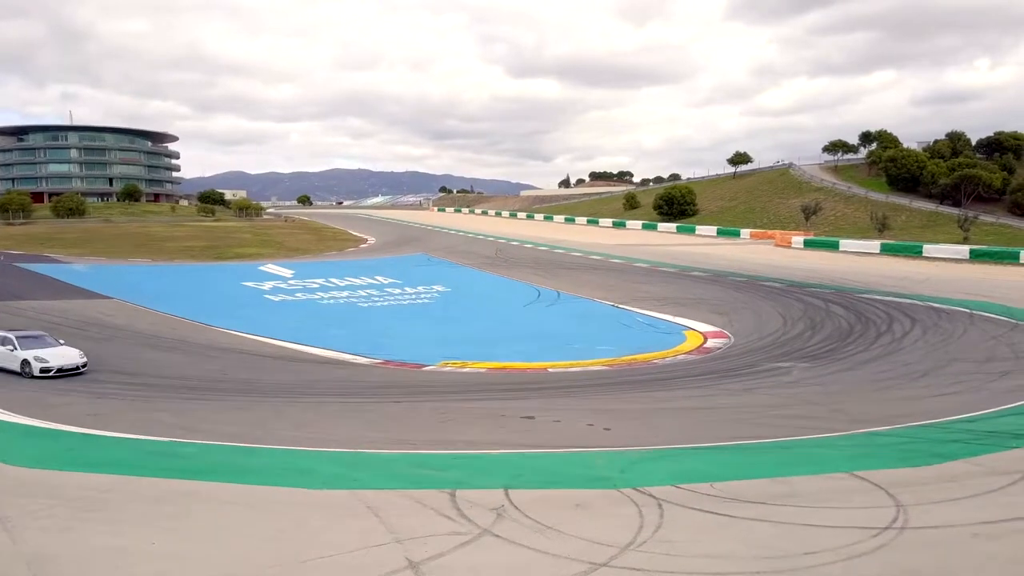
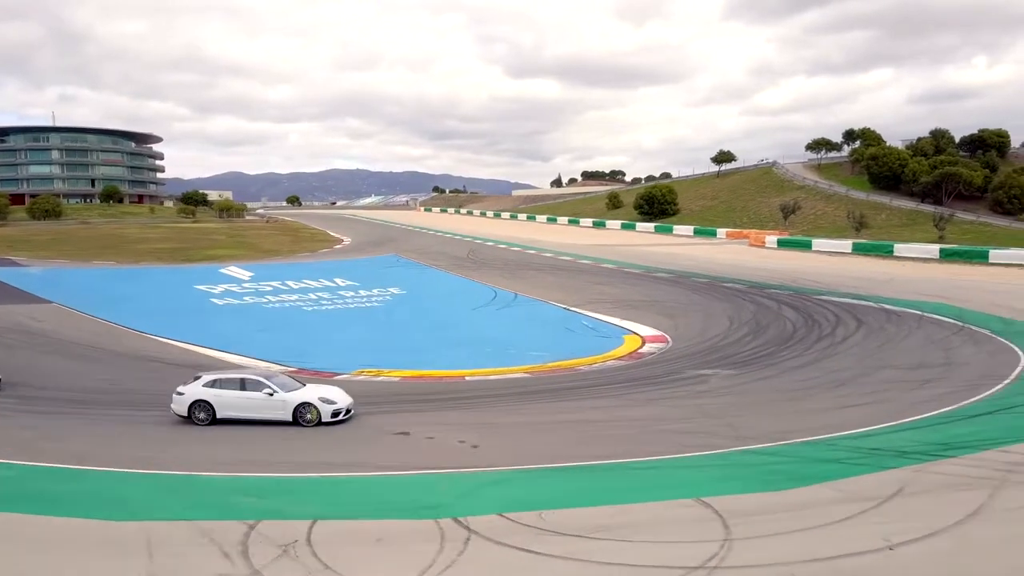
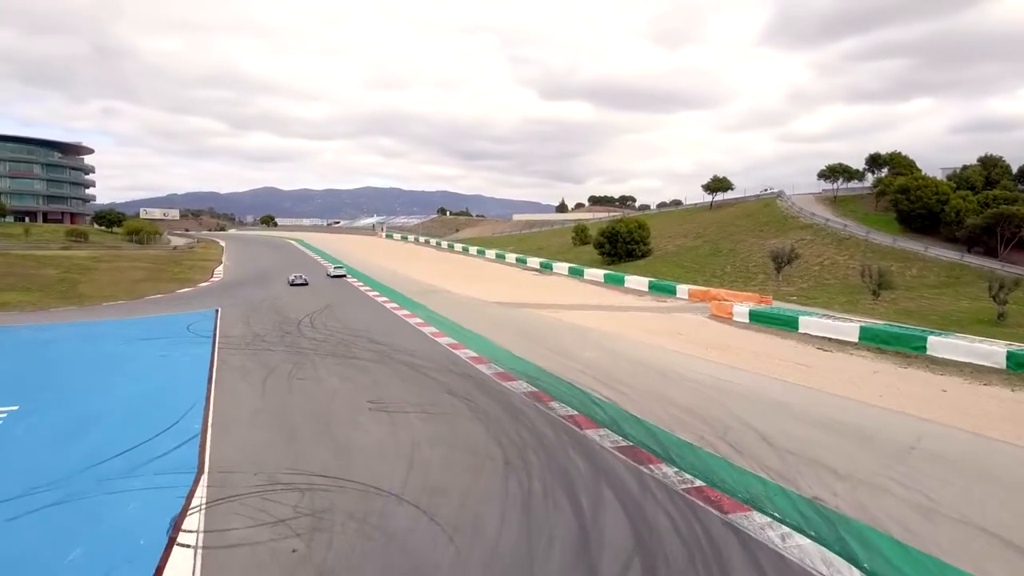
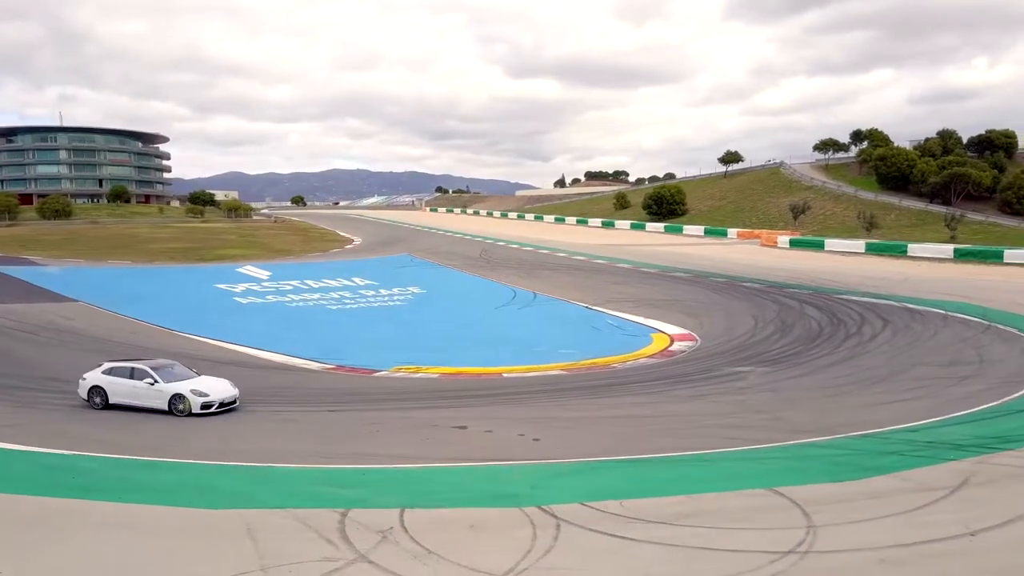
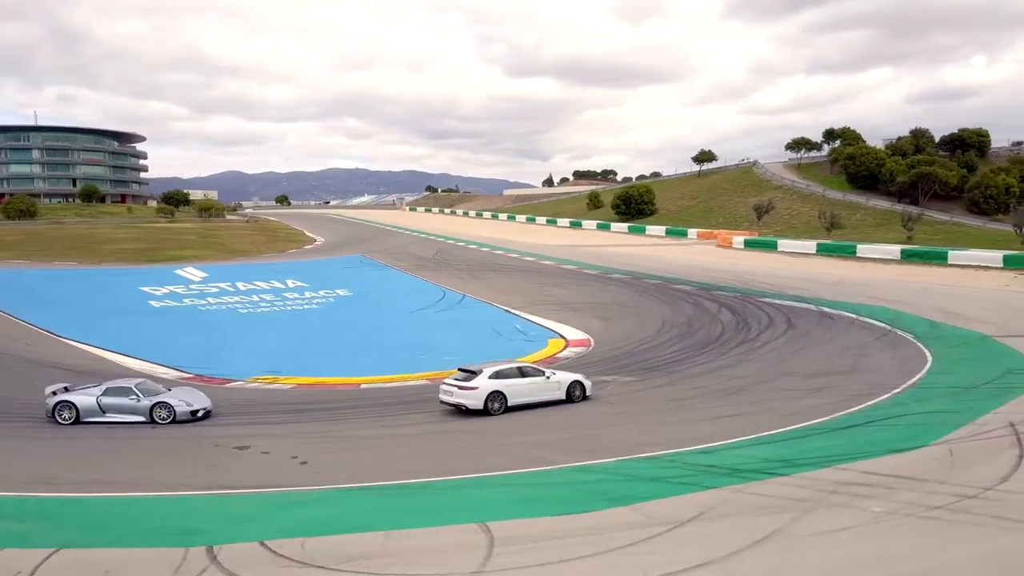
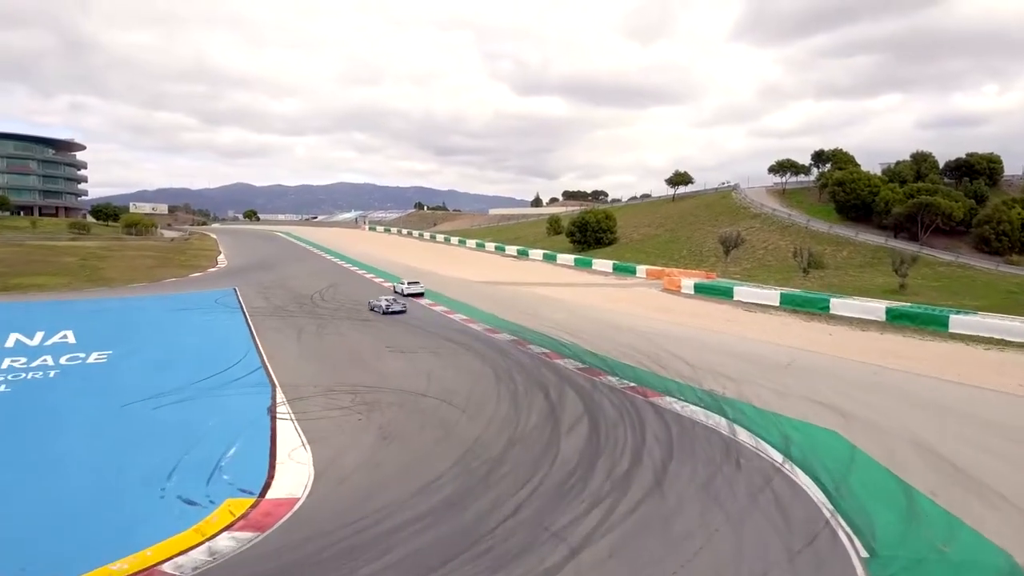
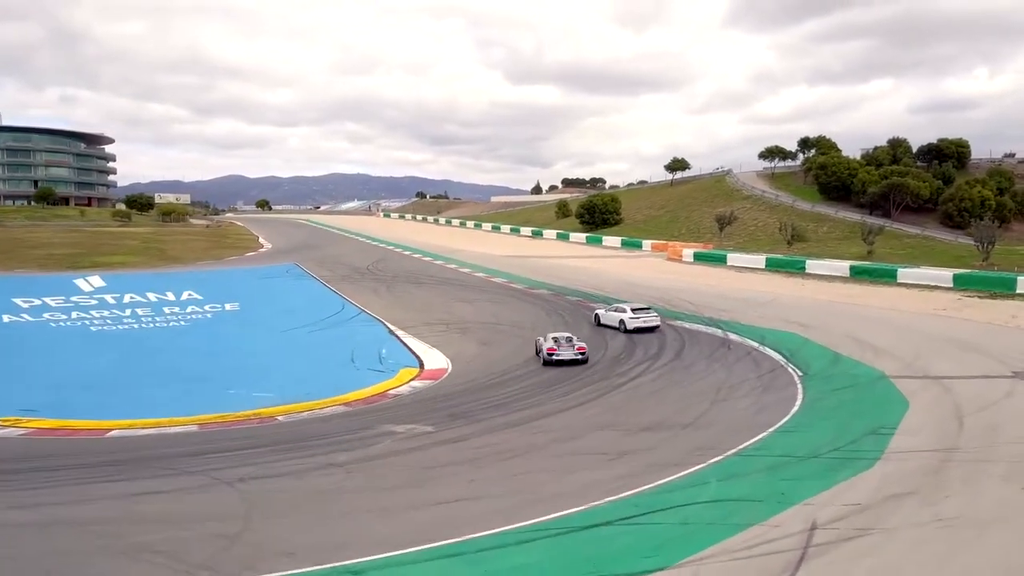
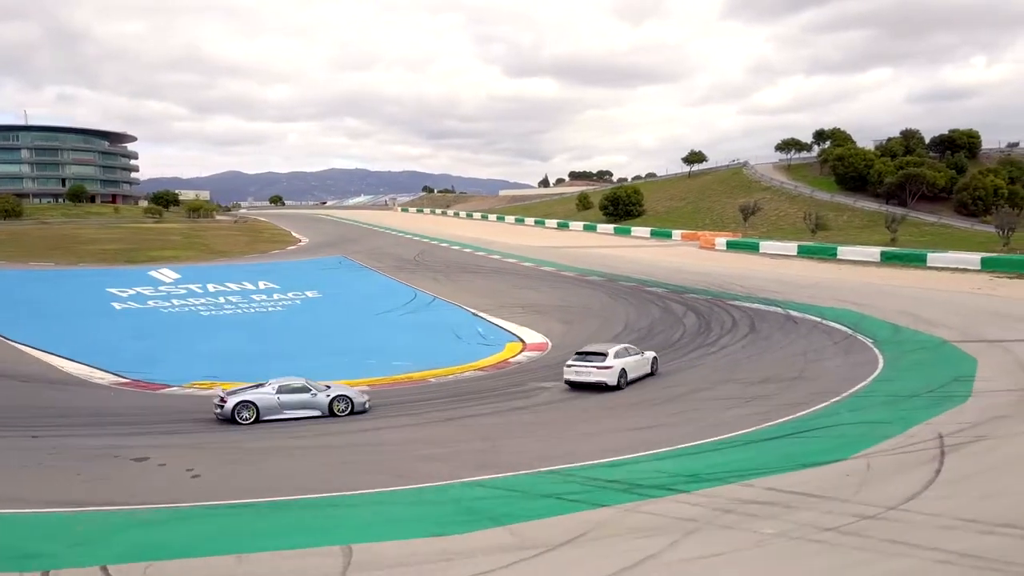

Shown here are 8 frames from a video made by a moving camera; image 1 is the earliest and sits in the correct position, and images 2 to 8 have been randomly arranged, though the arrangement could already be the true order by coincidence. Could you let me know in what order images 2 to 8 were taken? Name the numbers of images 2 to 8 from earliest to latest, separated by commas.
4, 2, 5, 8, 7, 6, 3
